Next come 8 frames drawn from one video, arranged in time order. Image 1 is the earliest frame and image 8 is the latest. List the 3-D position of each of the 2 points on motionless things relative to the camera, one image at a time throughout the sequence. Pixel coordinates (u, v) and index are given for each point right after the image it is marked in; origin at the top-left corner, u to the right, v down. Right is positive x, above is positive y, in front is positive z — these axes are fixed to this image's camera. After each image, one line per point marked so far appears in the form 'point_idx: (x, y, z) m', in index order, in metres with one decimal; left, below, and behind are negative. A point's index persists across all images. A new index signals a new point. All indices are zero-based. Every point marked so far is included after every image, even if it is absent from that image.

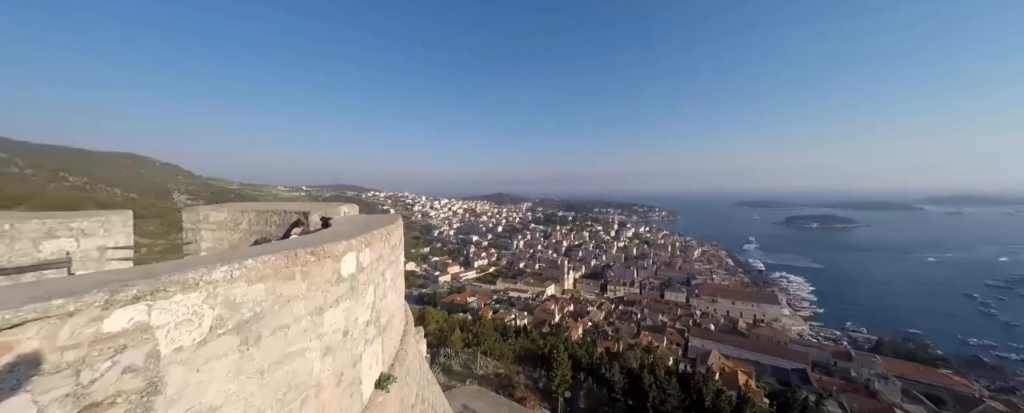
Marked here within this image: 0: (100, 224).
0: (-2.1, -0.1, +1.6) m
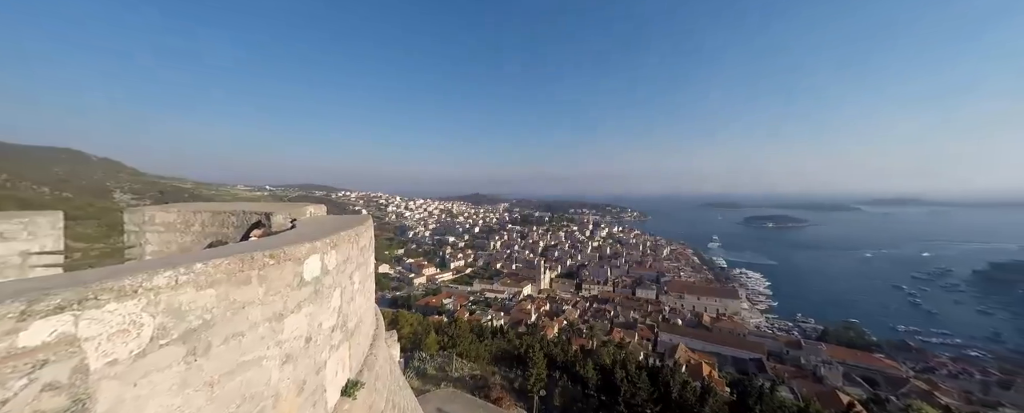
0: (-2.2, -0.1, +1.5) m
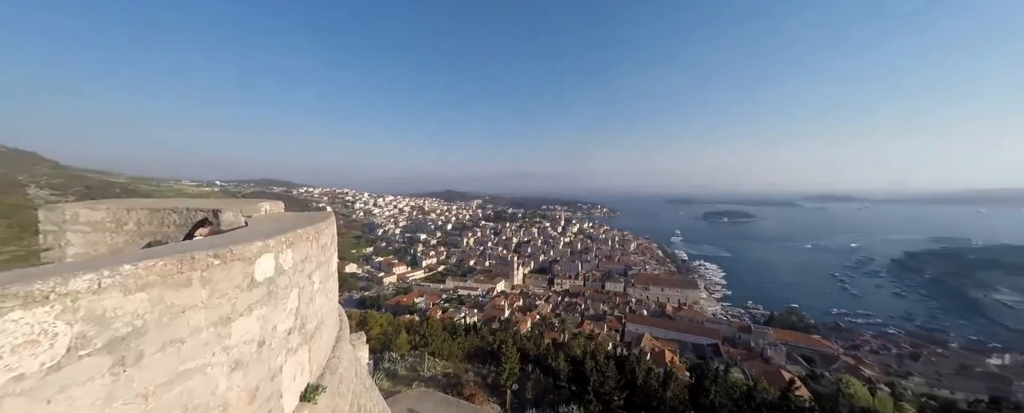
0: (-2.4, -0.1, +1.2) m
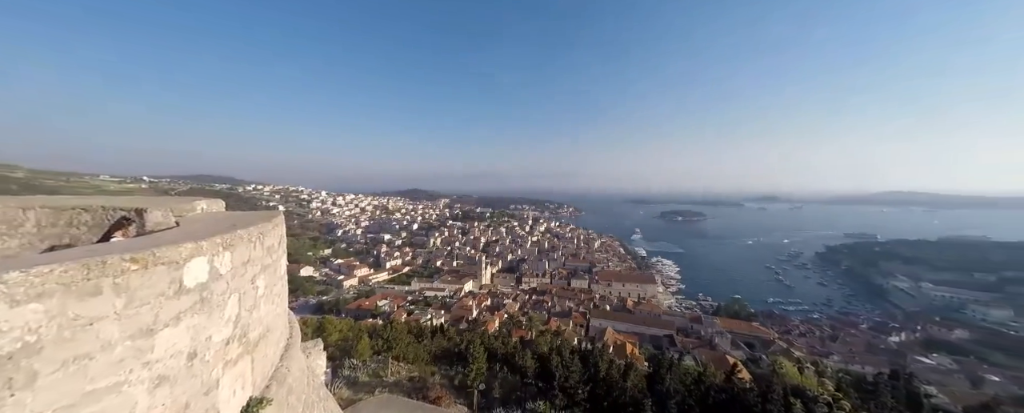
0: (-2.7, 0.0, +1.0) m
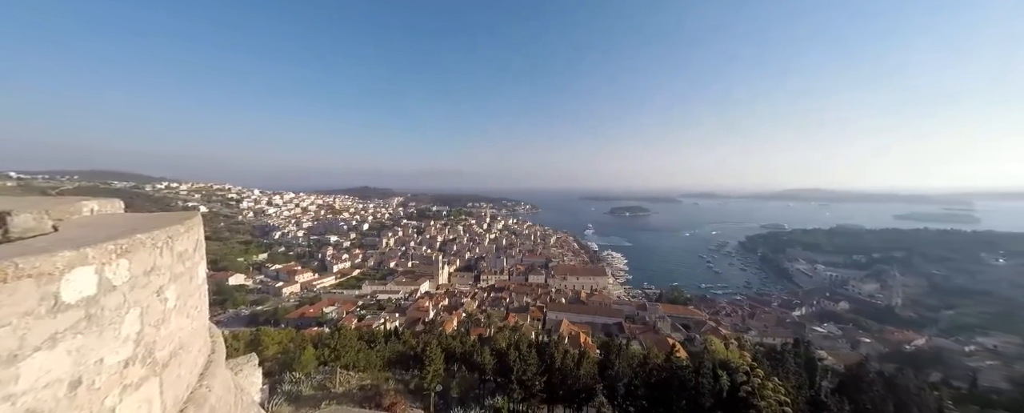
0: (-3.0, -0.1, +0.5) m
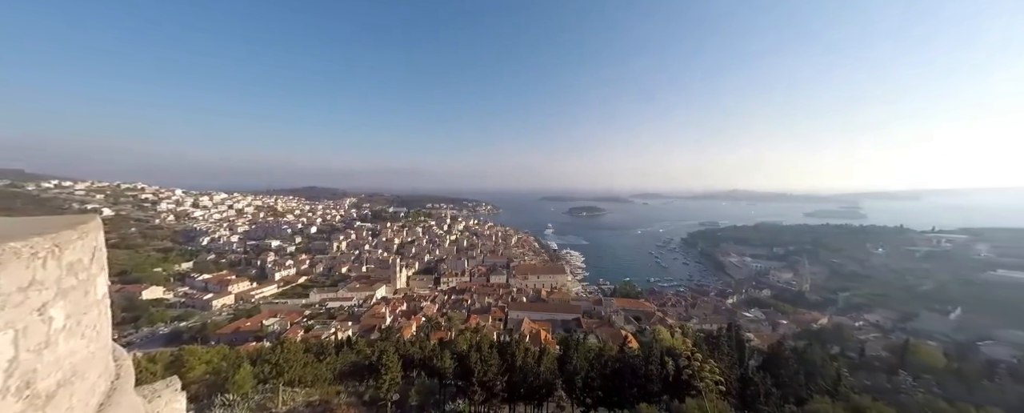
0: (-3.2, 0.0, +0.1) m
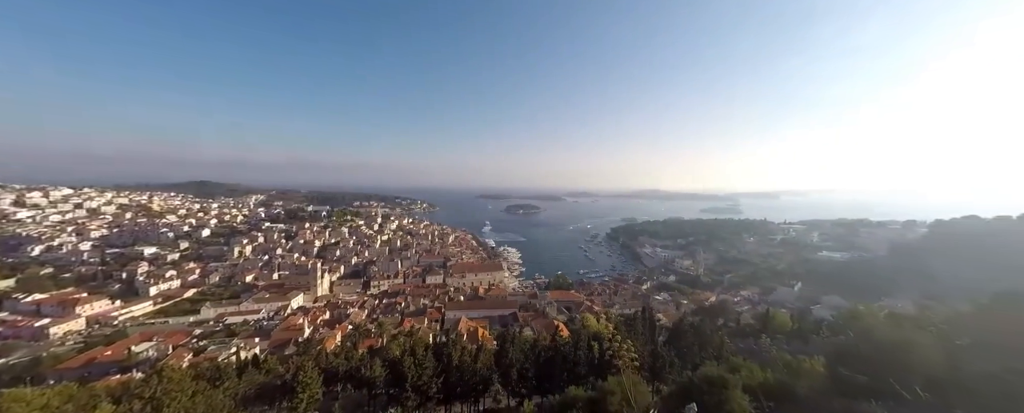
0: (-3.3, +0.1, -1.6) m
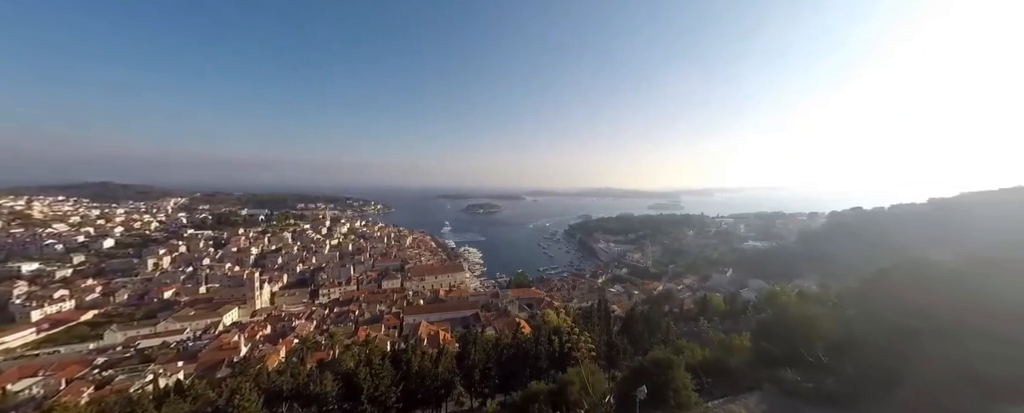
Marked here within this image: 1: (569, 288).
0: (-3.0, +0.2, -3.2) m
1: (+3.4, -5.1, +18.1) m
